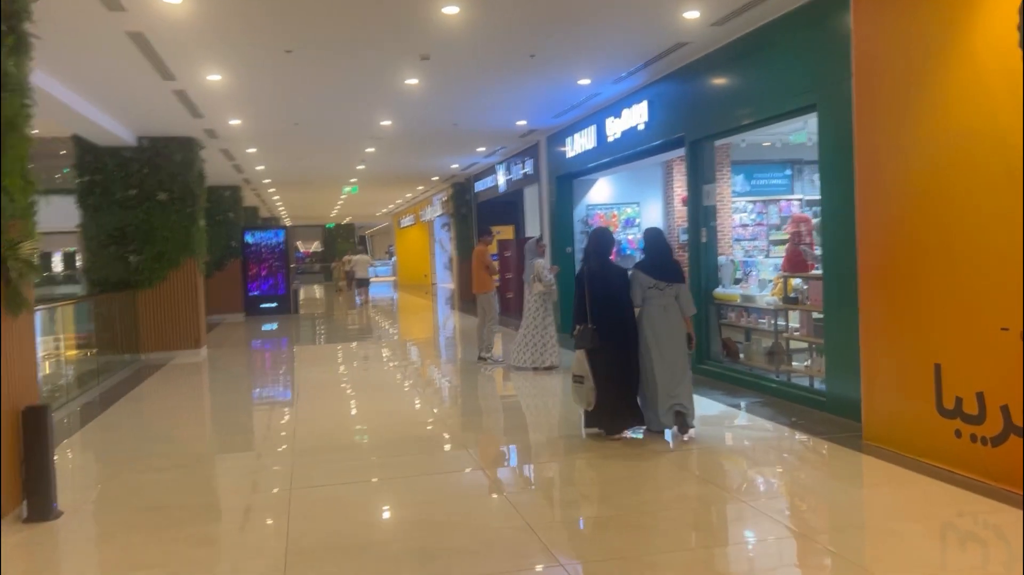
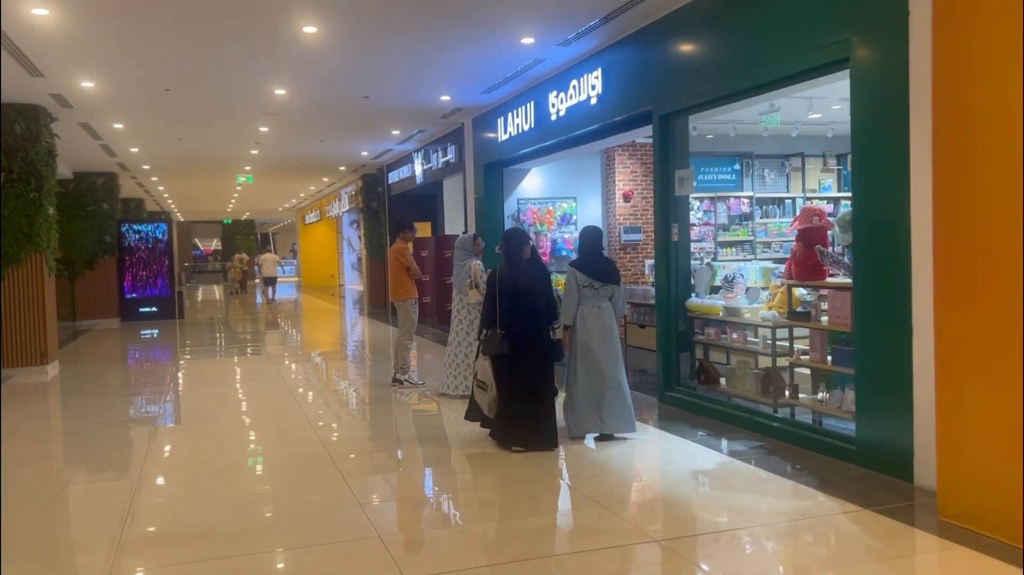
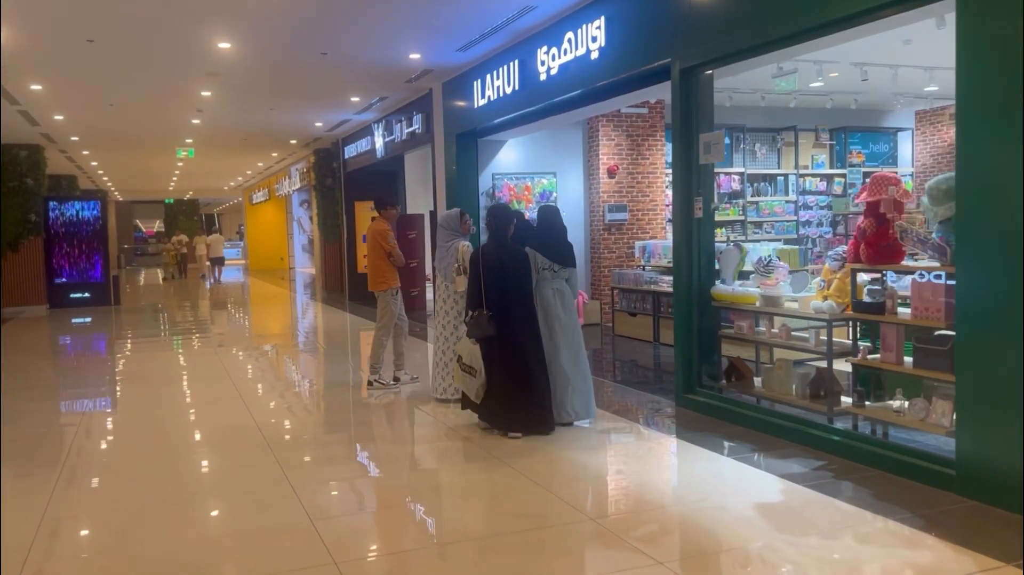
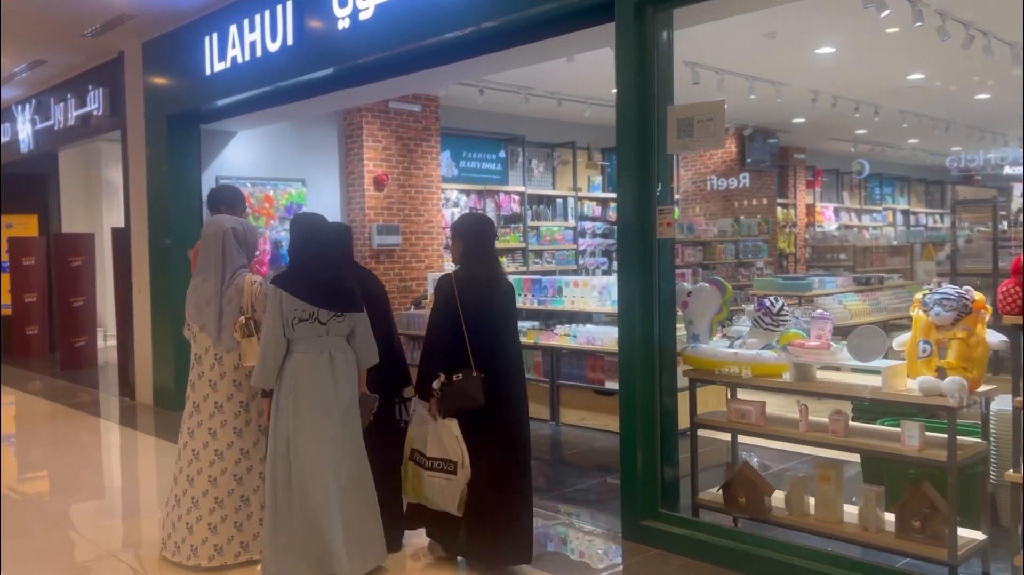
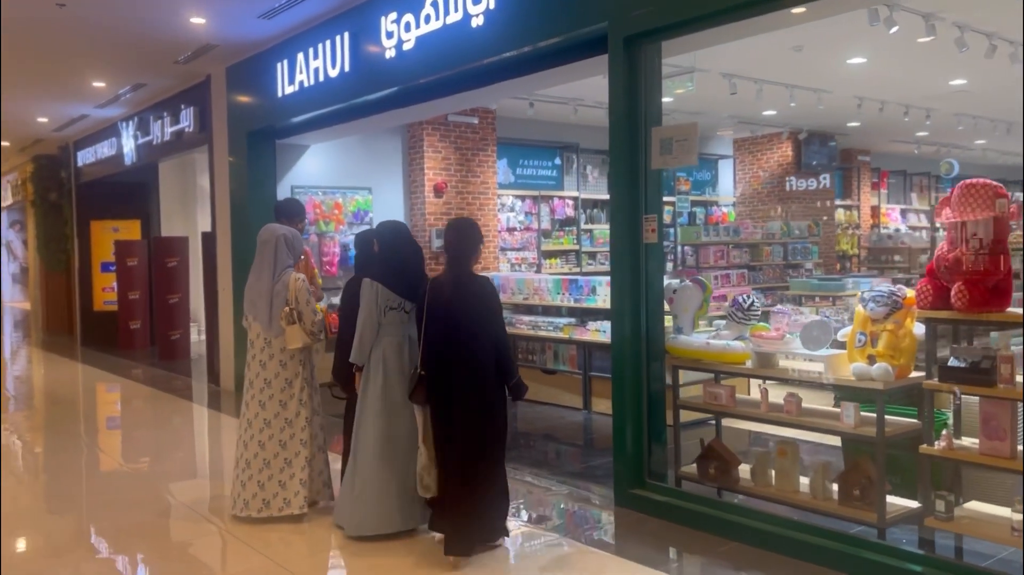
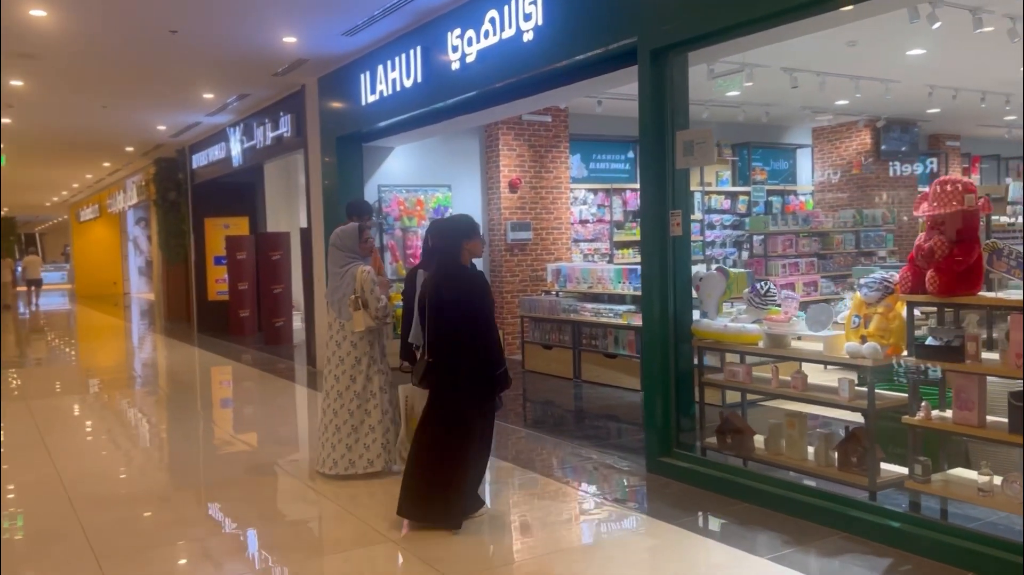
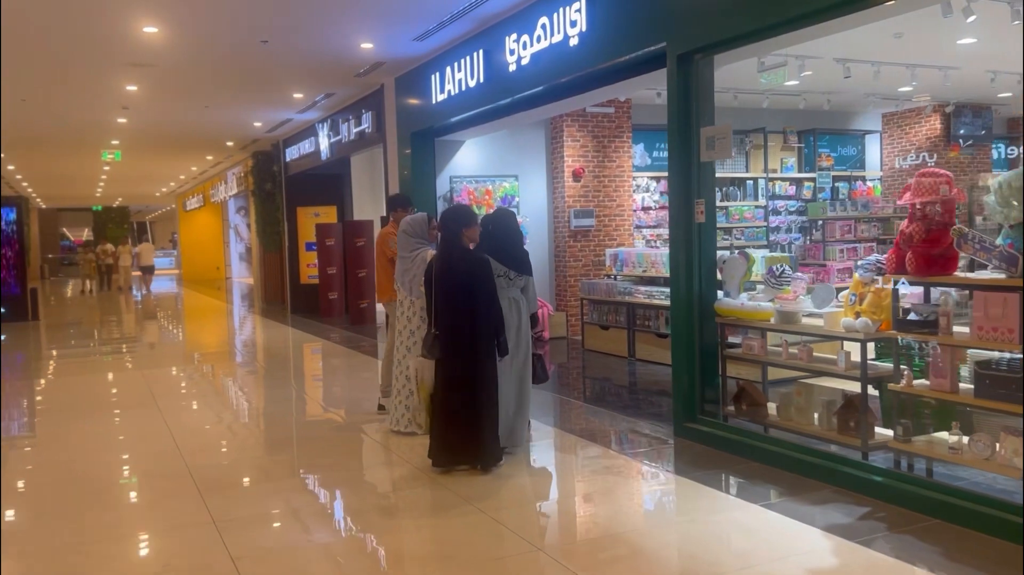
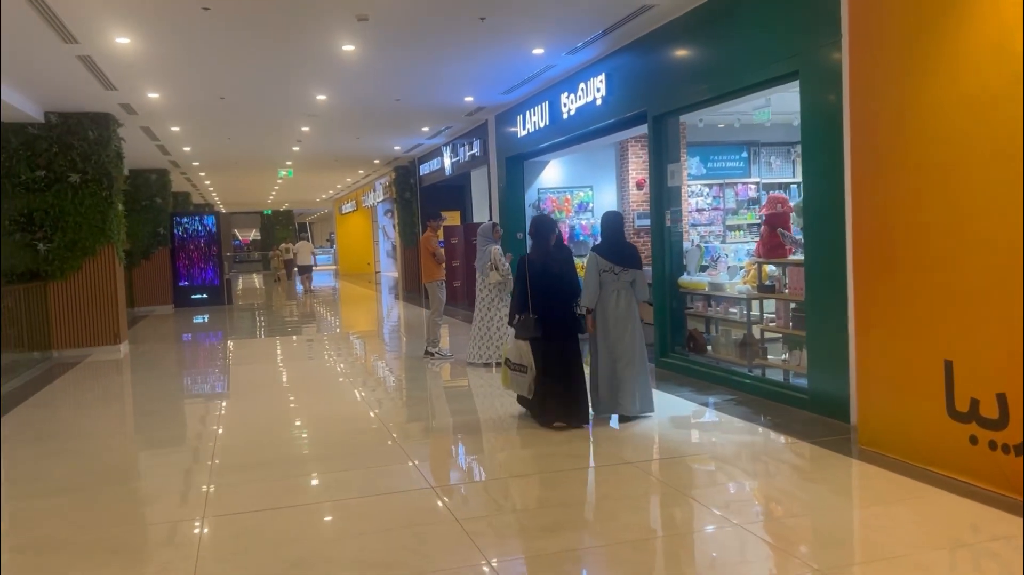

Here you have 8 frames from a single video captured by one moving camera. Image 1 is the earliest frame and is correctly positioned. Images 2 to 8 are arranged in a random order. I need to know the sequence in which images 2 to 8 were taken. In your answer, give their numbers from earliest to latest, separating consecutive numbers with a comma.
8, 2, 3, 7, 6, 5, 4
